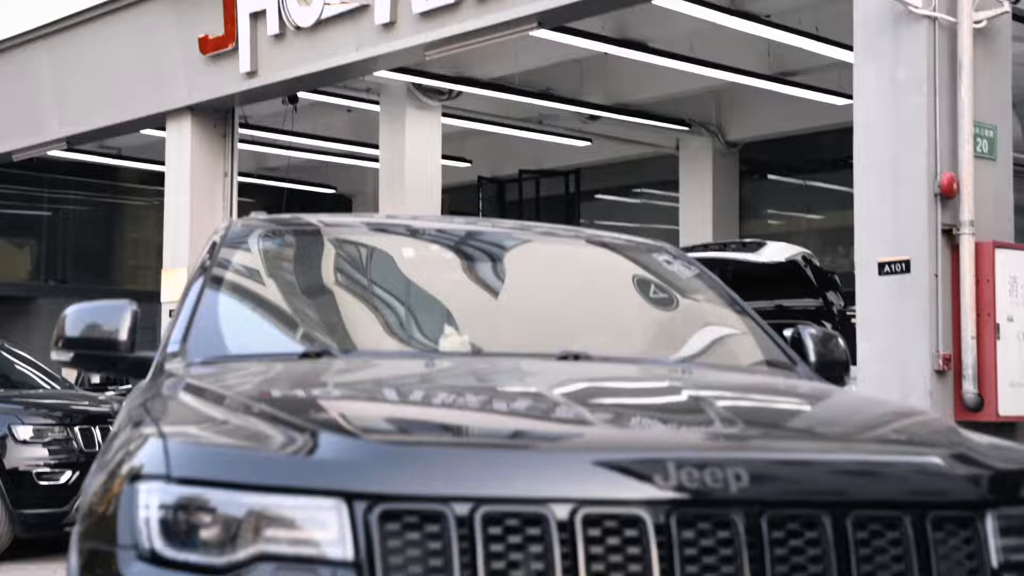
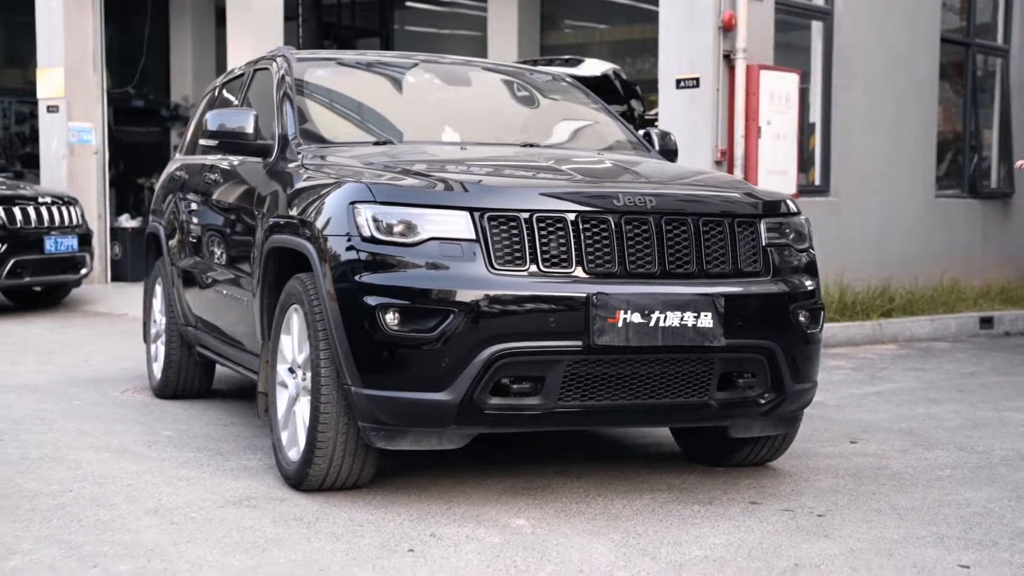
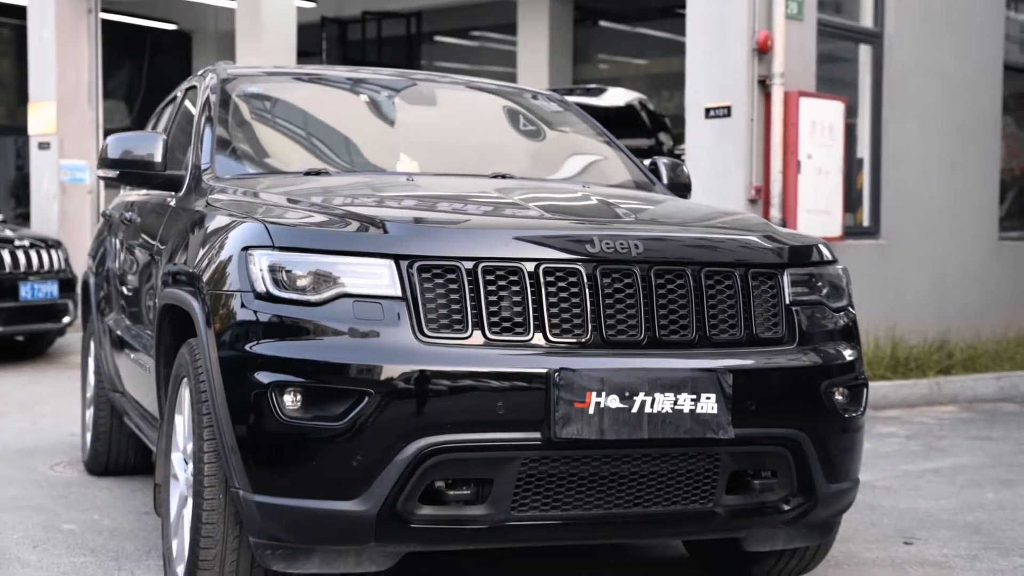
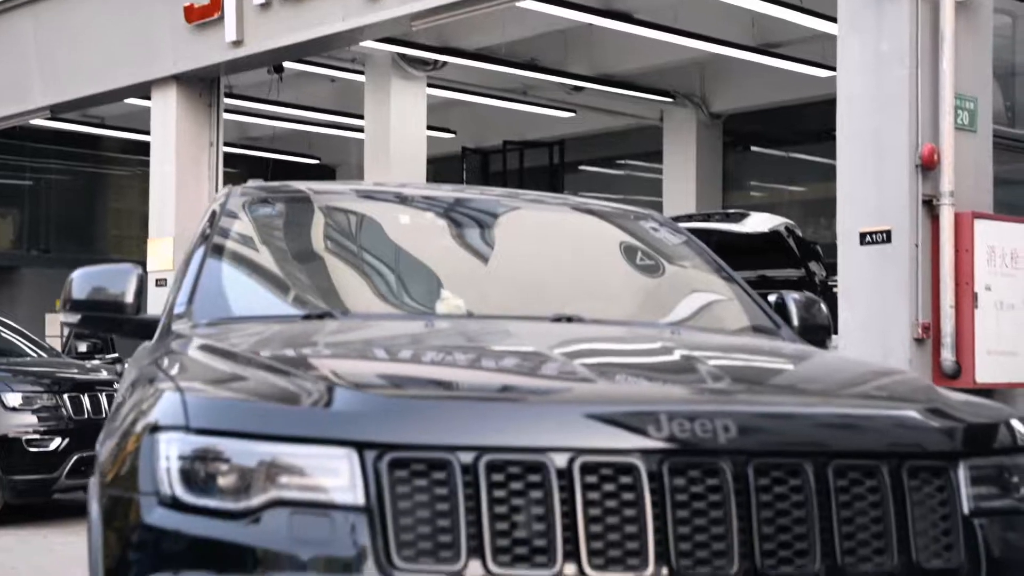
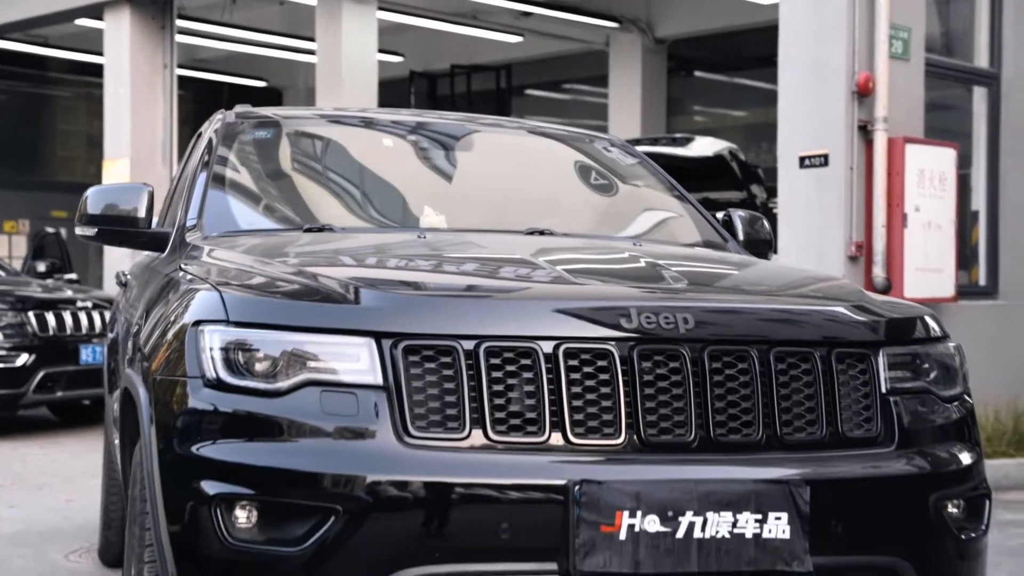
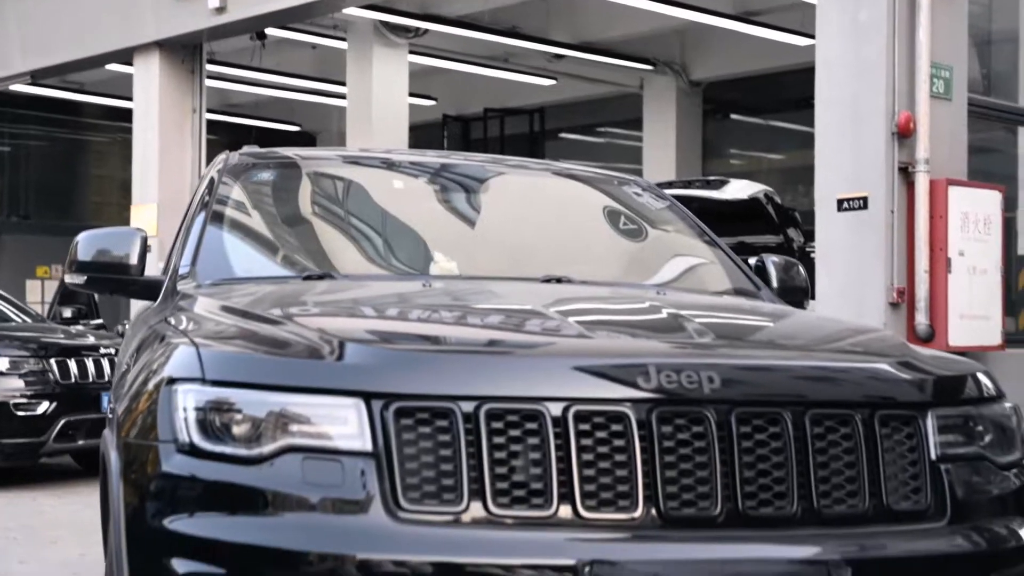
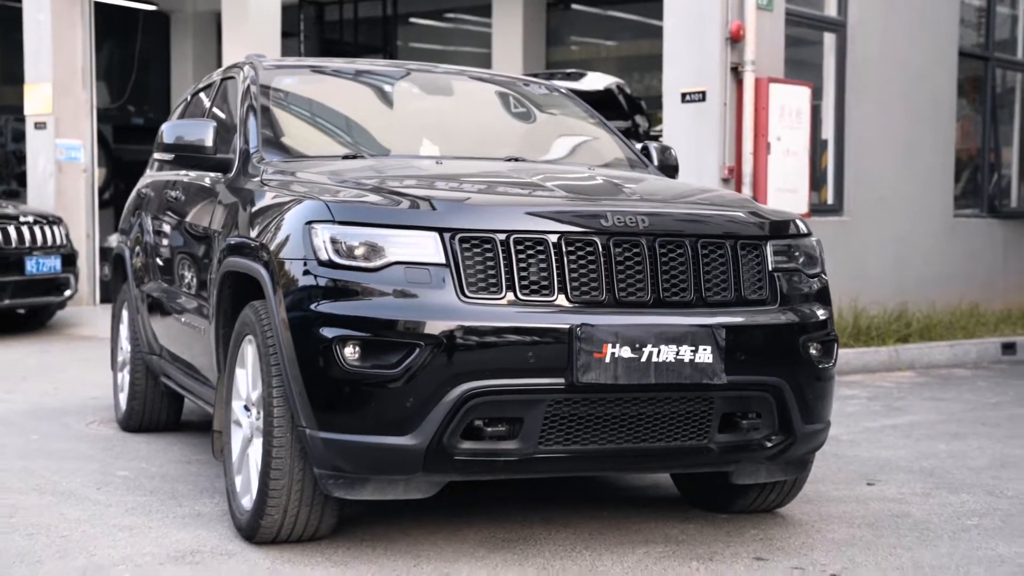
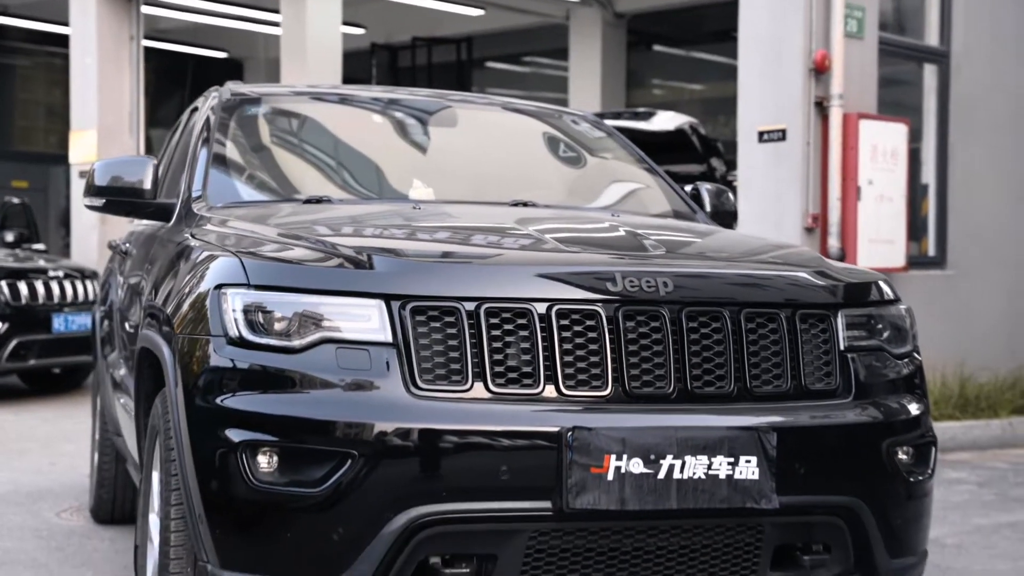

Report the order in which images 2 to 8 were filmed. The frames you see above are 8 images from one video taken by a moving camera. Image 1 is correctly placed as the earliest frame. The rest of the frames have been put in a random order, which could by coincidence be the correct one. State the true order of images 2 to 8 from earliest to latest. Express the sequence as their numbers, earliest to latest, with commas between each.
4, 6, 5, 8, 3, 7, 2
